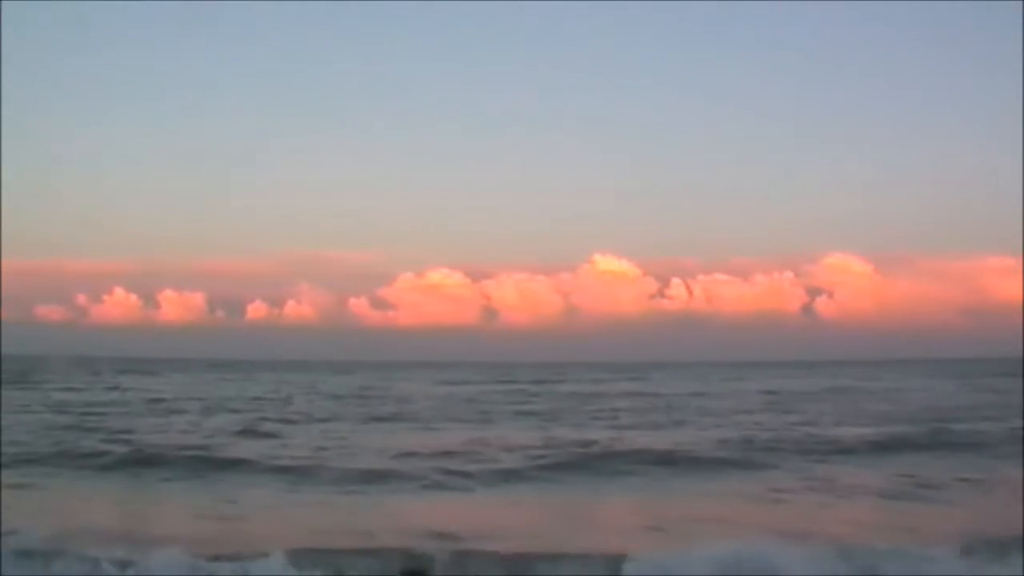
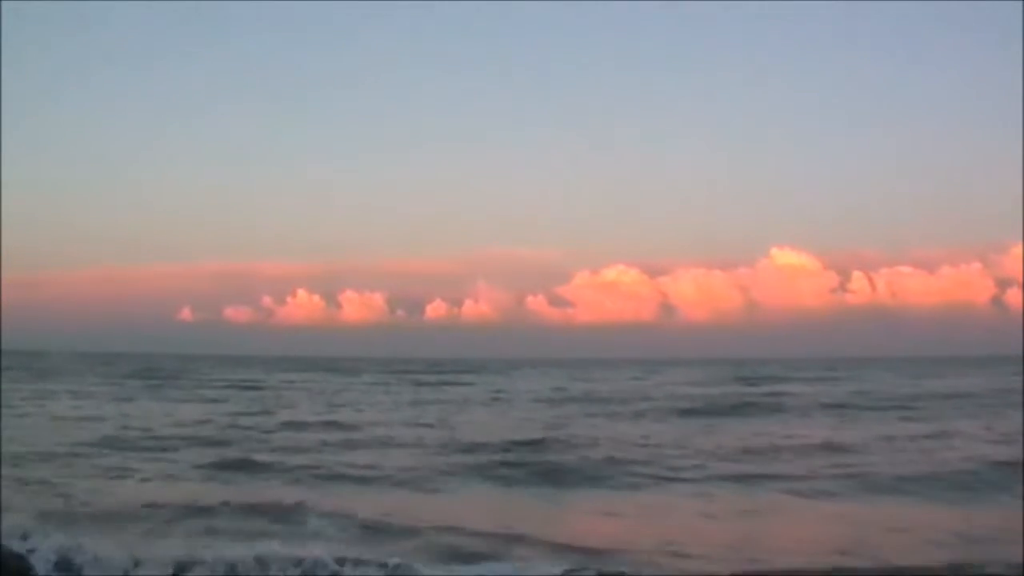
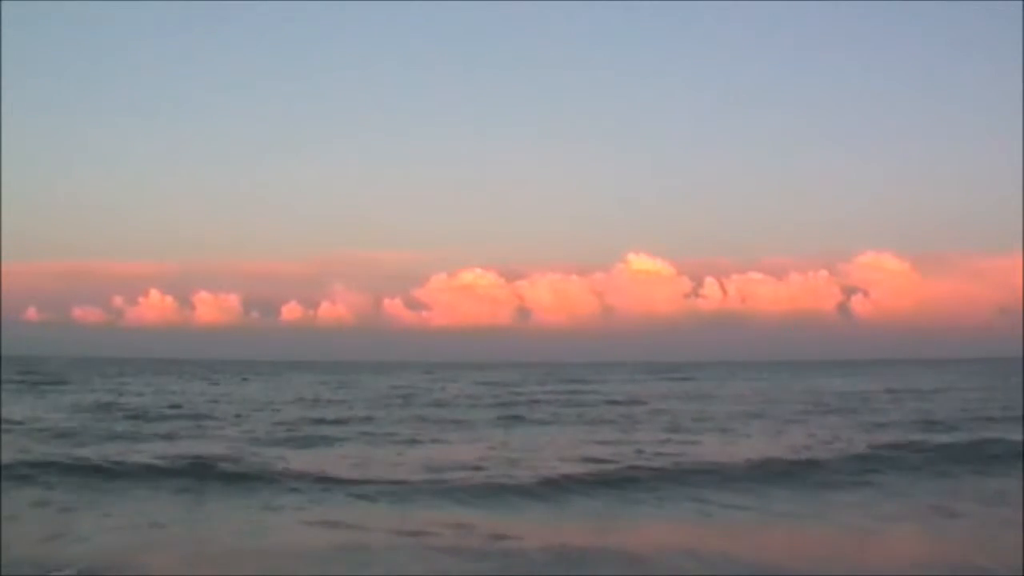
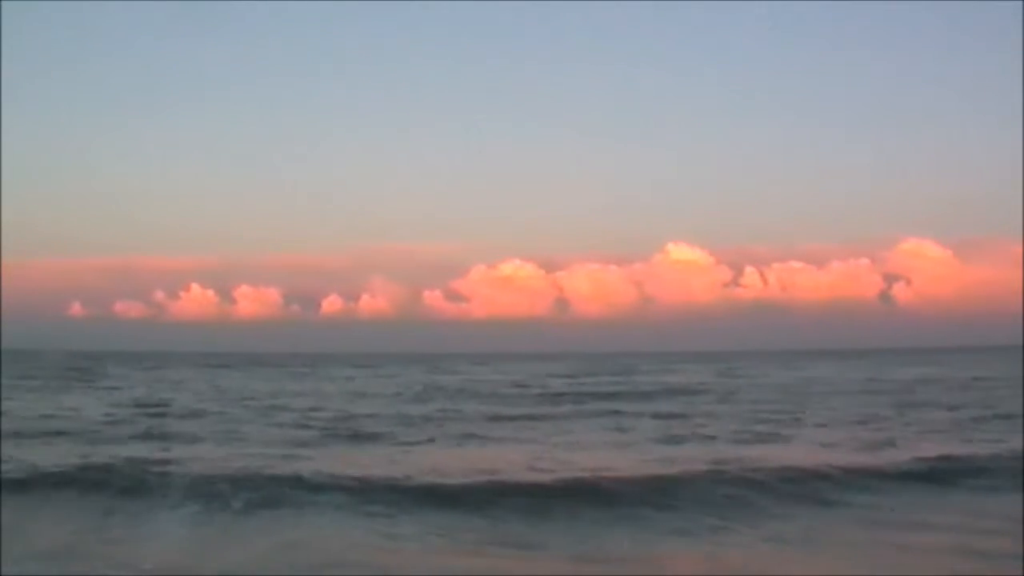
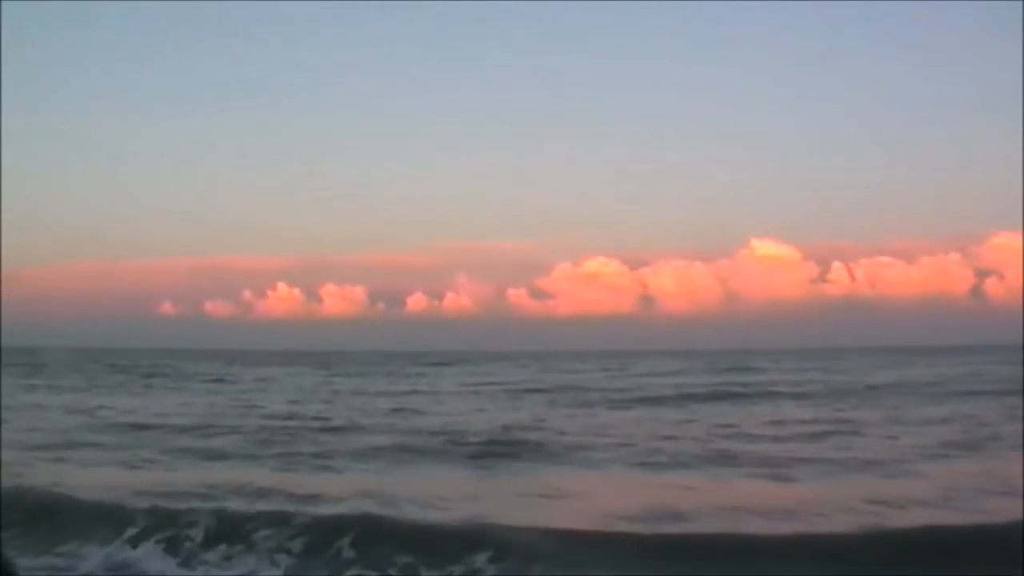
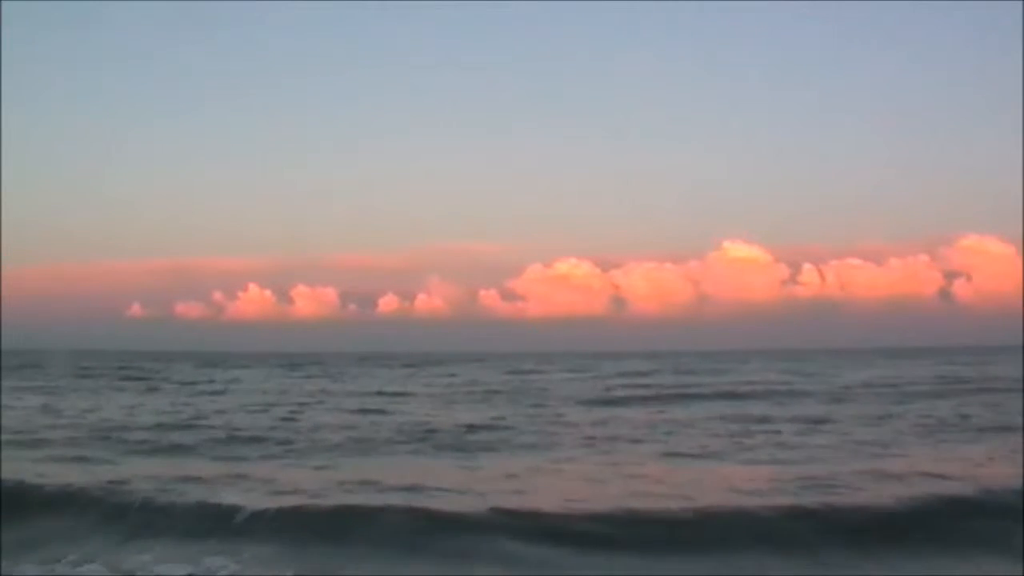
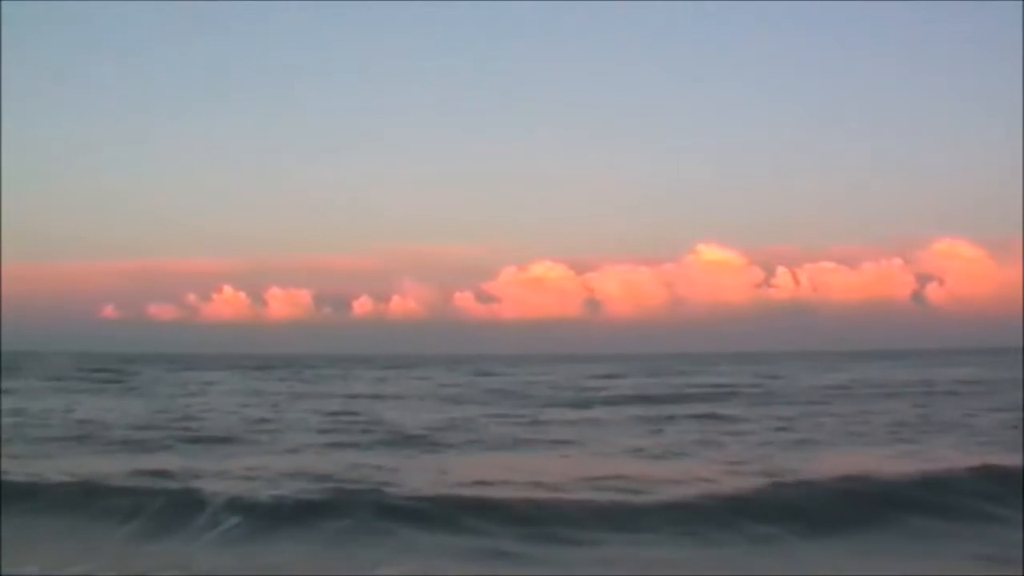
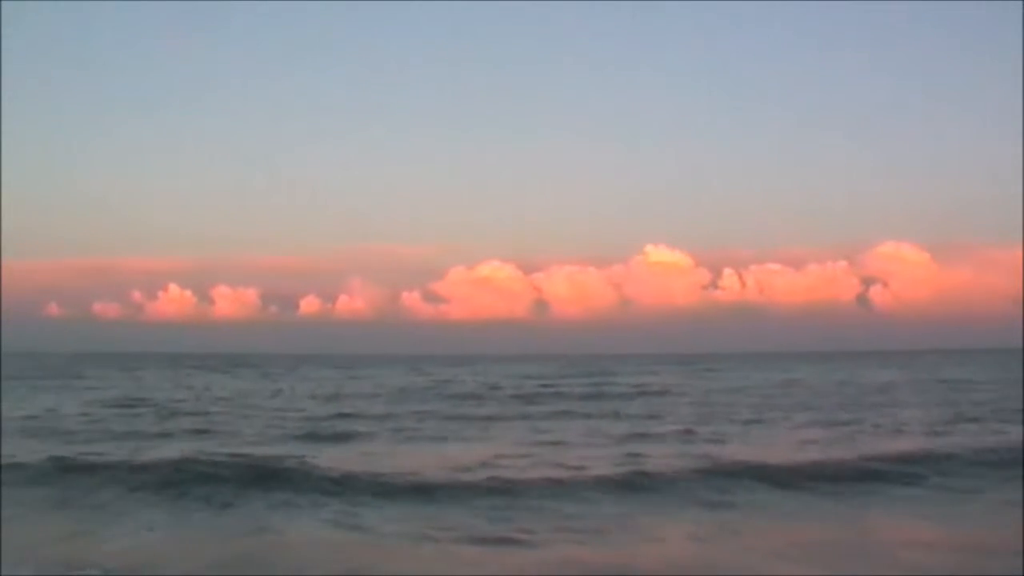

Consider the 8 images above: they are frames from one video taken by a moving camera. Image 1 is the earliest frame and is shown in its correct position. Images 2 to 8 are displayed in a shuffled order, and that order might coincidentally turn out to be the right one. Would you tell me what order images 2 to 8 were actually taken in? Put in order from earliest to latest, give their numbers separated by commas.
3, 8, 4, 7, 6, 5, 2
